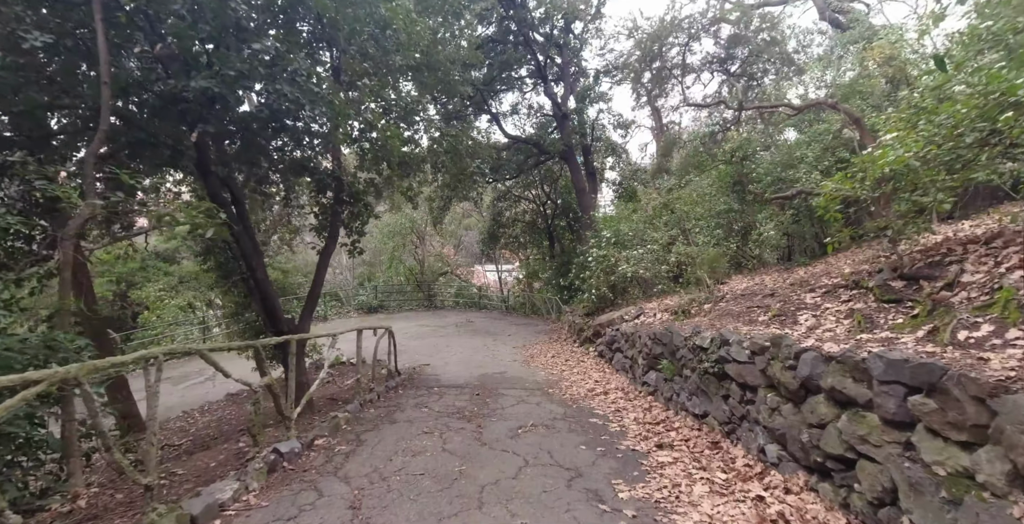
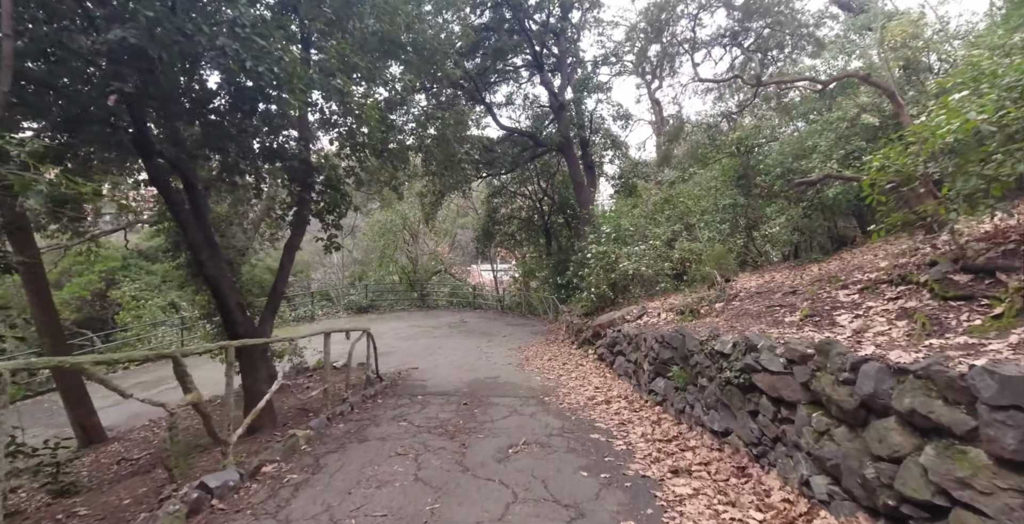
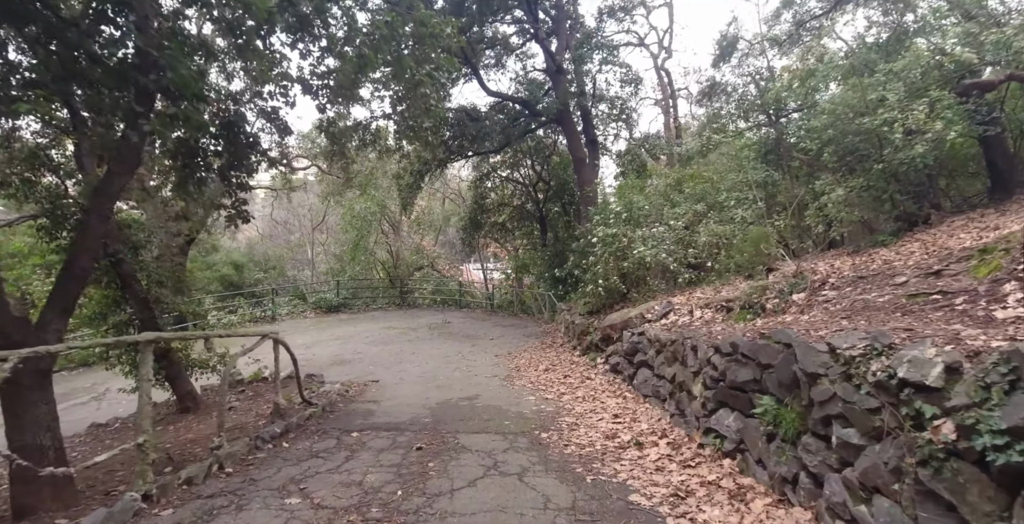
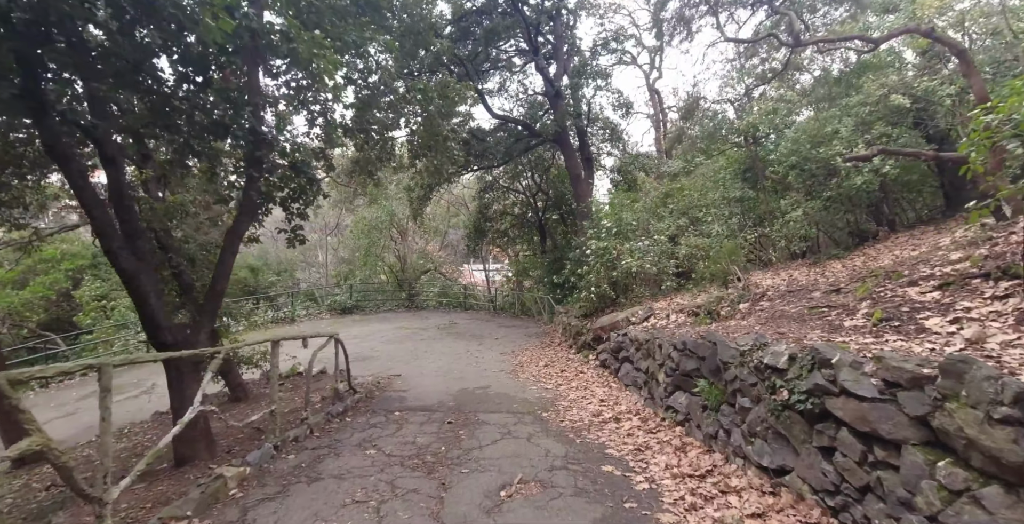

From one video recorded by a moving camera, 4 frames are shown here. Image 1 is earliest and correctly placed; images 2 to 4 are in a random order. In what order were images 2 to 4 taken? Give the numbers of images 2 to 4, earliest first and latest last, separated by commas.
2, 4, 3
